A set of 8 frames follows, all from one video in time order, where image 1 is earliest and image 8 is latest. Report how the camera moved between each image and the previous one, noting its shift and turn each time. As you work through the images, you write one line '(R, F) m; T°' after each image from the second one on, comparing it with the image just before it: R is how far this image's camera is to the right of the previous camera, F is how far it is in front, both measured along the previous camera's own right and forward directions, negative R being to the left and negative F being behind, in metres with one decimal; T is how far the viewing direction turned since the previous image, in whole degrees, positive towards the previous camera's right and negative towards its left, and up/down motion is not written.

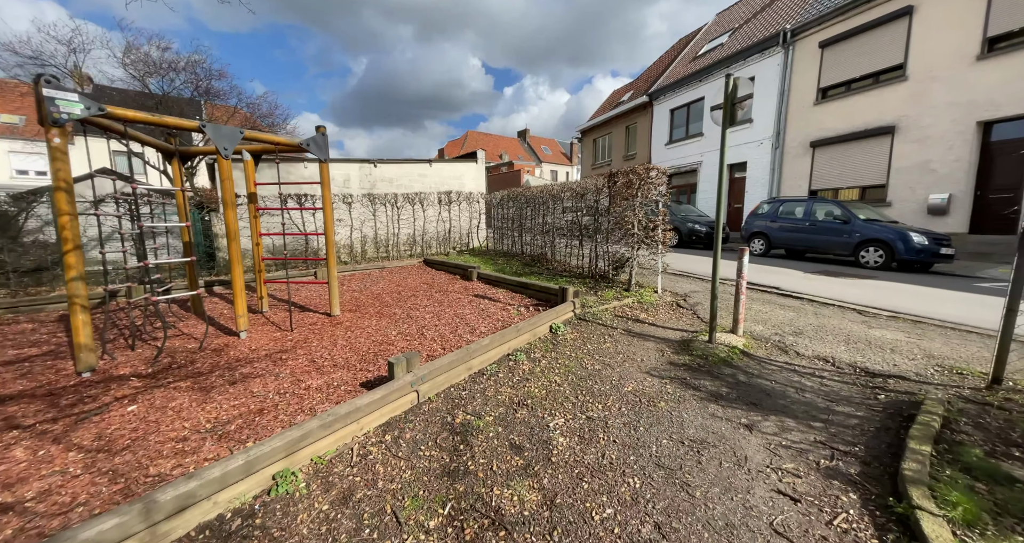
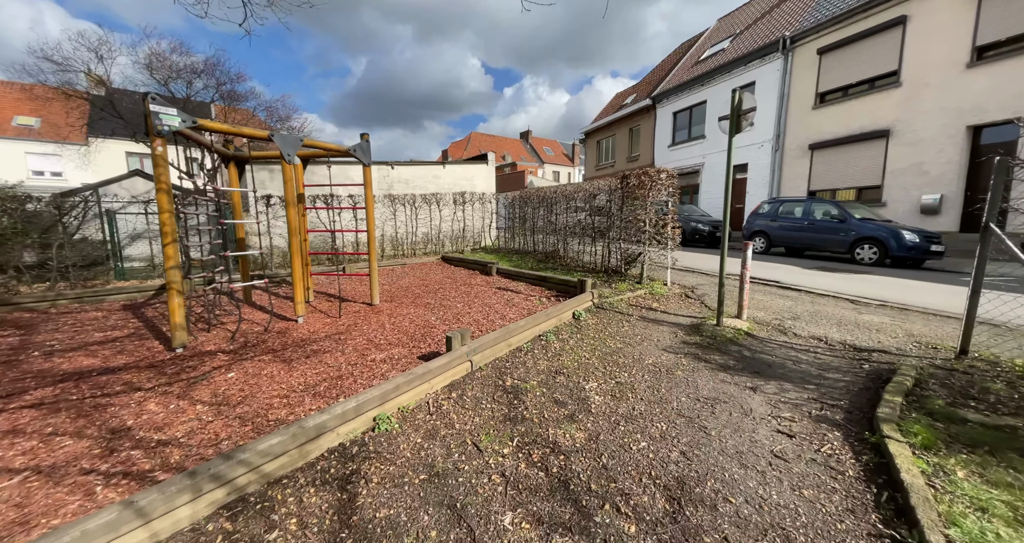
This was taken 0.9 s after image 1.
(-0.3, -0.5) m; 0°
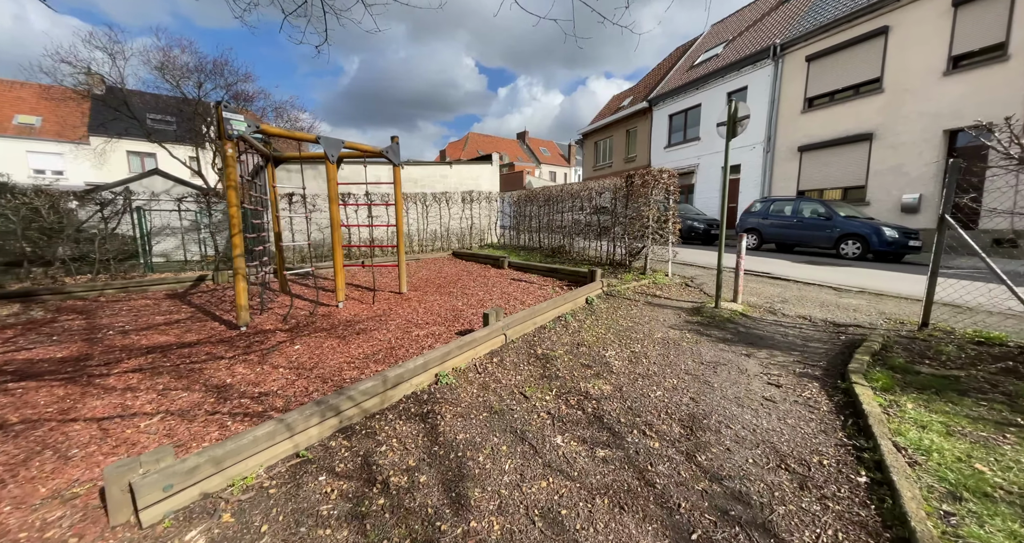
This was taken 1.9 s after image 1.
(-0.3, -0.5) m; +1°
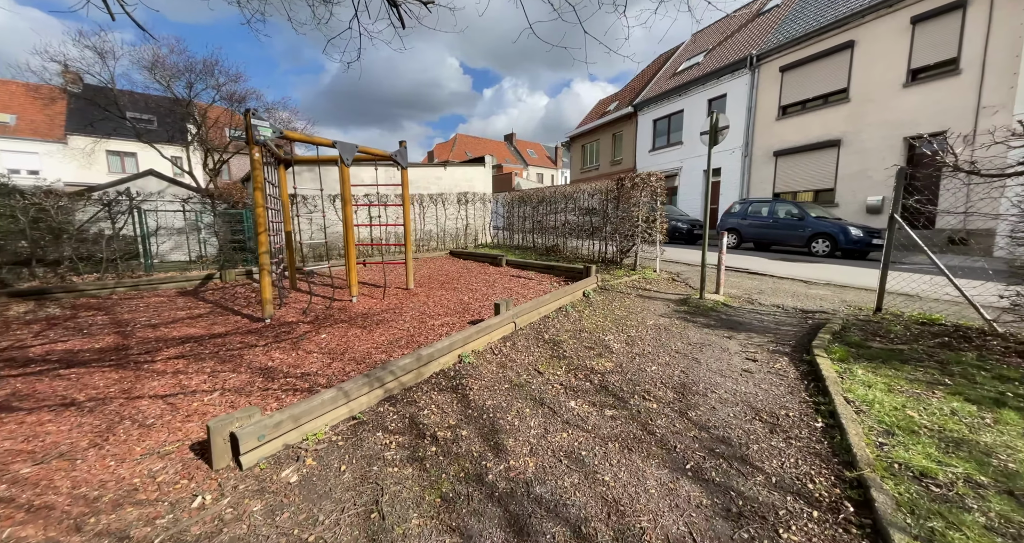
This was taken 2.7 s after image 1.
(-0.2, -0.4) m; +2°
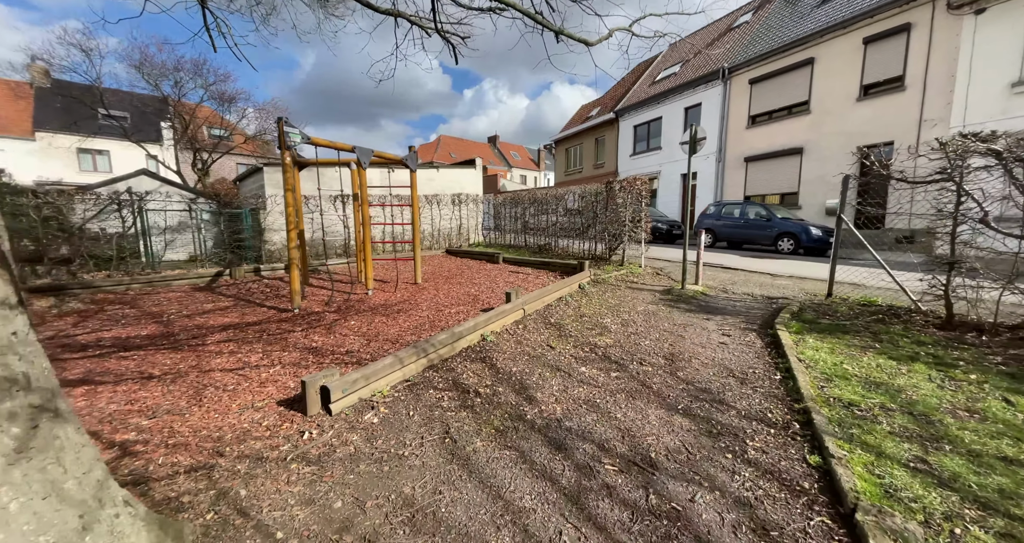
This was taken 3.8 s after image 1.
(-0.3, -0.5) m; +3°
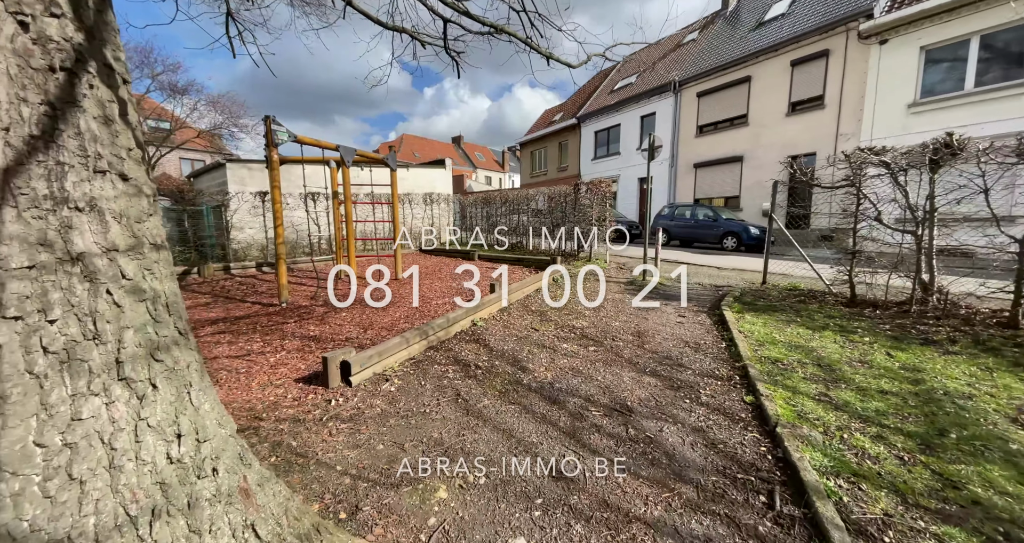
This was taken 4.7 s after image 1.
(-0.3, -0.4) m; +6°
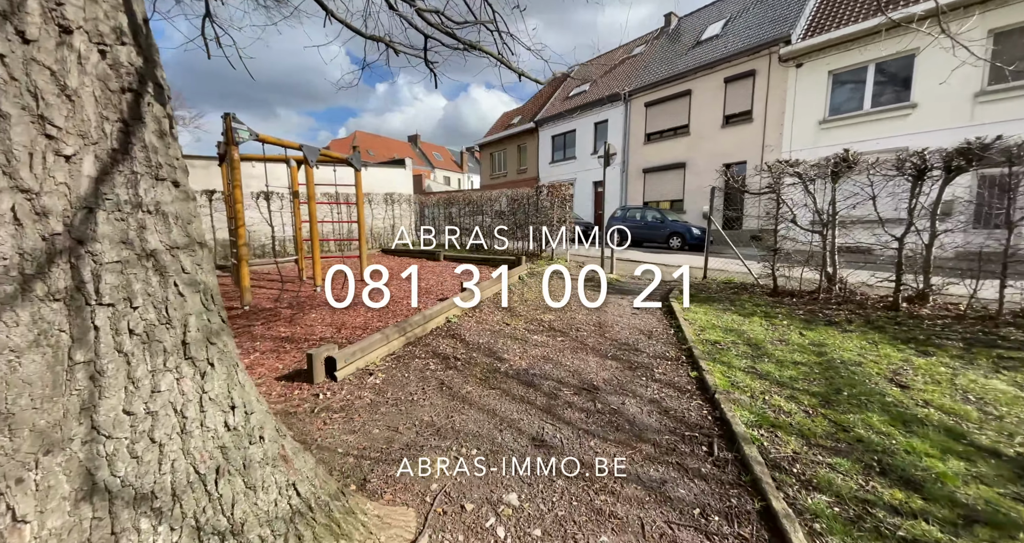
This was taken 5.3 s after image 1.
(-0.2, -0.2) m; +7°
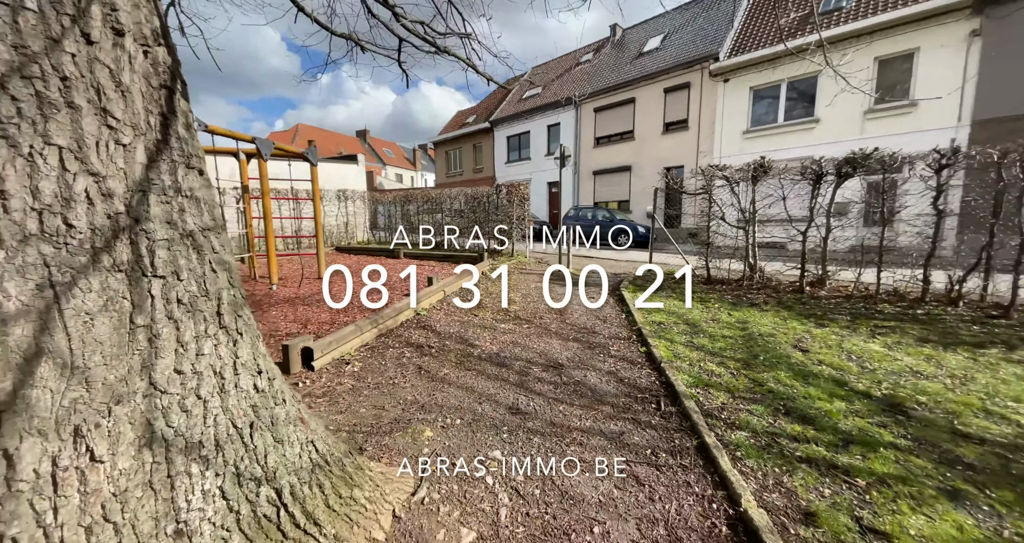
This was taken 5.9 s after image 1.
(-0.1, -0.2) m; +7°
